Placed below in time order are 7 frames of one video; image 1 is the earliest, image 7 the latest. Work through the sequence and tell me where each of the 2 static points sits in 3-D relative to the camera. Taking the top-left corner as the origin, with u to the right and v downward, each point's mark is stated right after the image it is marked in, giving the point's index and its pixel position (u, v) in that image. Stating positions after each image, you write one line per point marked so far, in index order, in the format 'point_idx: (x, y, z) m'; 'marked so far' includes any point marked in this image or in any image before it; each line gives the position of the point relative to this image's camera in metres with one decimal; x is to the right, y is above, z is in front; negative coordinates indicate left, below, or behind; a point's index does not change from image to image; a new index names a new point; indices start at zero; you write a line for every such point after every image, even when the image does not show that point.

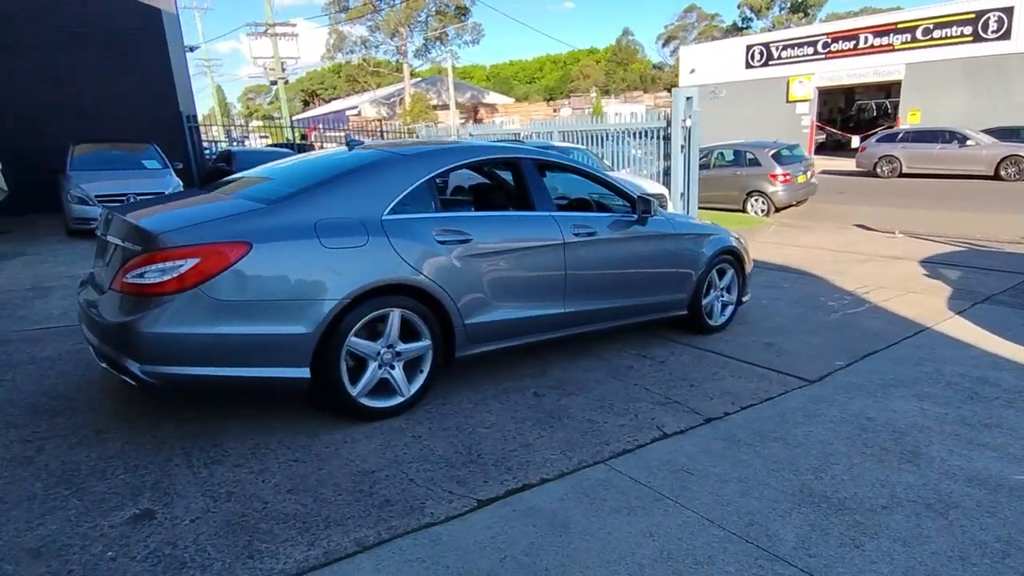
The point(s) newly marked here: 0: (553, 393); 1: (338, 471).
0: (+0.3, -0.7, +4.0) m
1: (-0.9, -0.9, +2.9) m
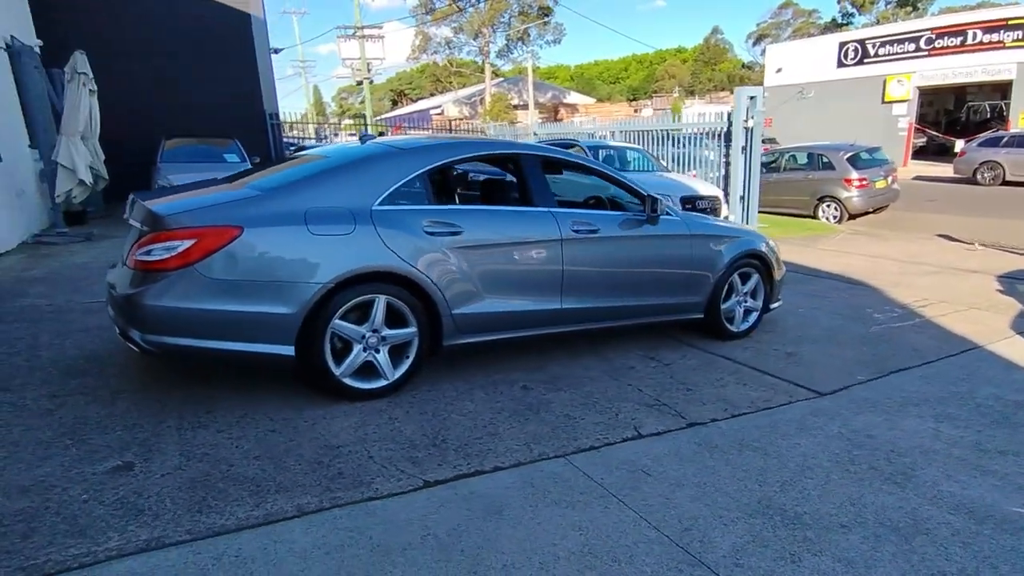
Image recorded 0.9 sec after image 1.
0: (+0.2, -0.7, +4.0) m
1: (-1.1, -0.8, +3.1) m
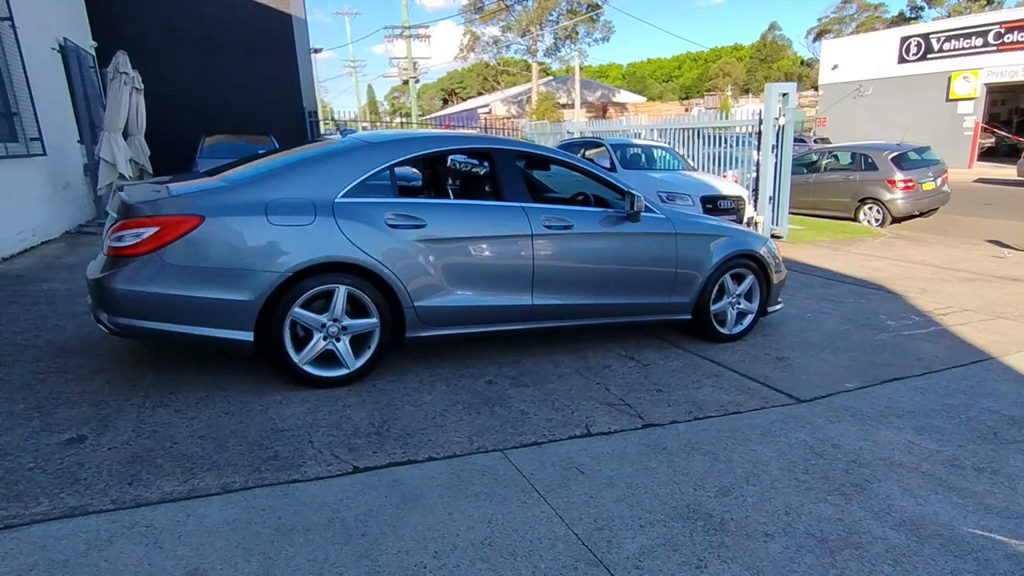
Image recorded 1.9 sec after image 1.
0: (0.0, -0.6, +4.0) m
1: (-1.4, -0.7, +3.2) m
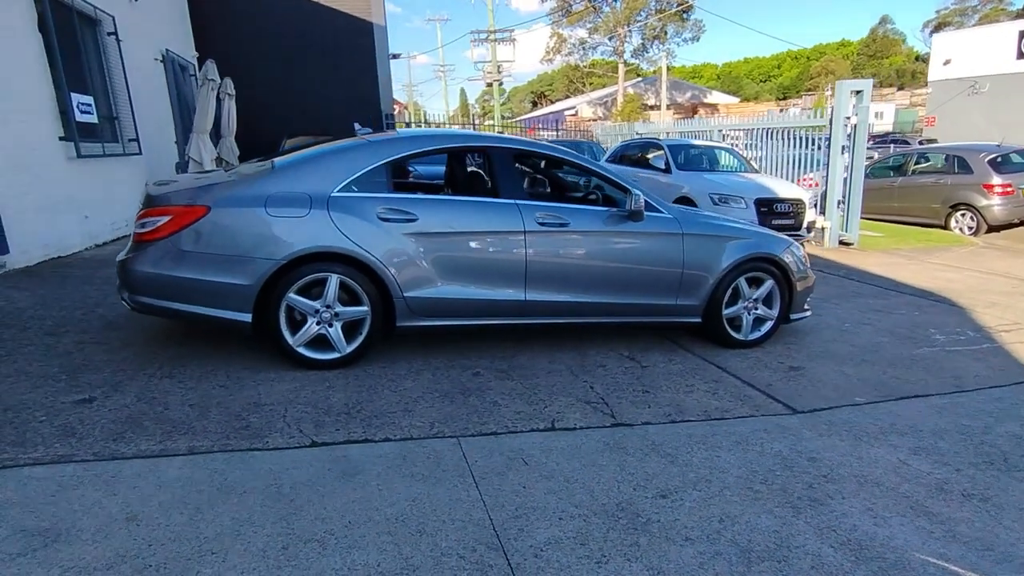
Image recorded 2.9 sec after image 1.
0: (-0.1, -0.6, +4.1) m
1: (-1.6, -0.7, +3.5) m
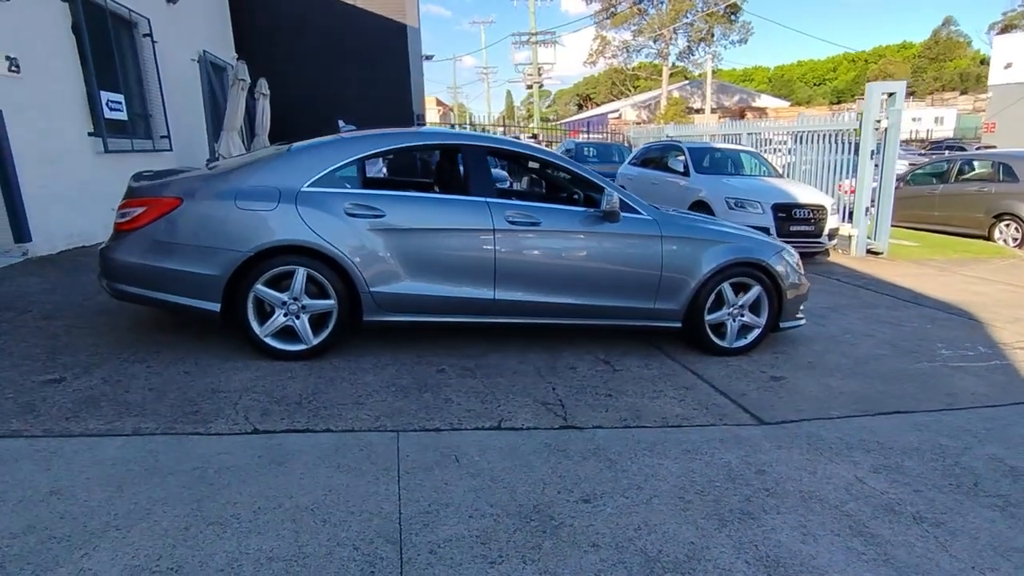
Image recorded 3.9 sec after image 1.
0: (-0.4, -0.6, +4.1) m
1: (-1.9, -0.6, +3.6) m
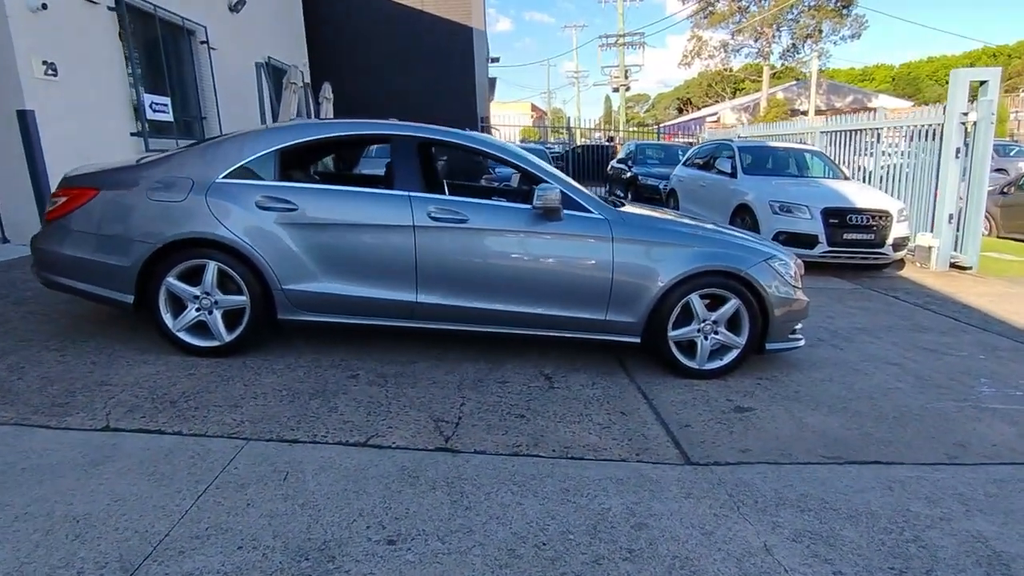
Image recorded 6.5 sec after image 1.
0: (-0.9, -0.6, +3.8) m
1: (-2.5, -0.5, +3.5) m
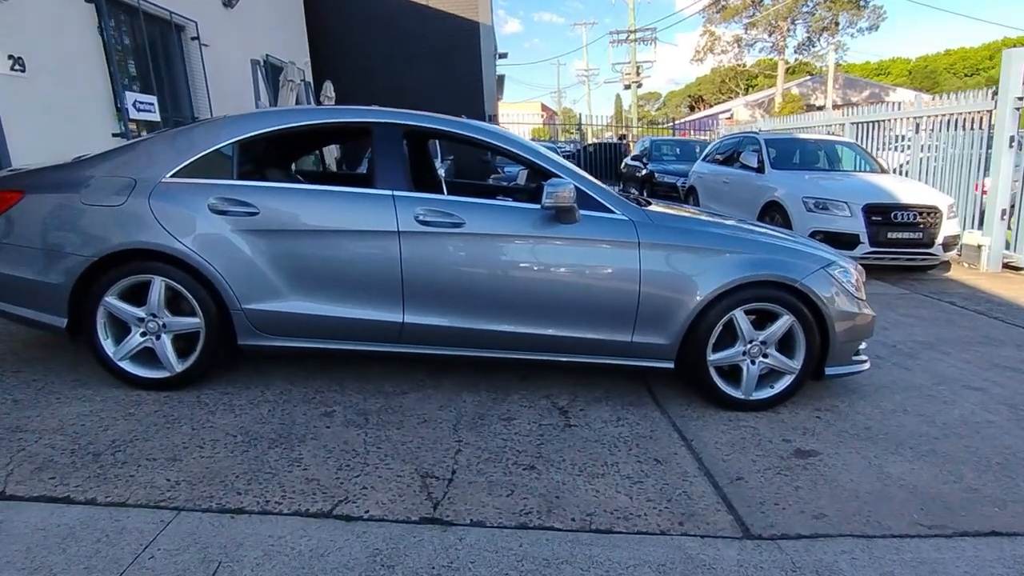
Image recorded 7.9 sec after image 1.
0: (-0.9, -0.7, +3.1) m
1: (-2.5, -0.6, +2.9) m
